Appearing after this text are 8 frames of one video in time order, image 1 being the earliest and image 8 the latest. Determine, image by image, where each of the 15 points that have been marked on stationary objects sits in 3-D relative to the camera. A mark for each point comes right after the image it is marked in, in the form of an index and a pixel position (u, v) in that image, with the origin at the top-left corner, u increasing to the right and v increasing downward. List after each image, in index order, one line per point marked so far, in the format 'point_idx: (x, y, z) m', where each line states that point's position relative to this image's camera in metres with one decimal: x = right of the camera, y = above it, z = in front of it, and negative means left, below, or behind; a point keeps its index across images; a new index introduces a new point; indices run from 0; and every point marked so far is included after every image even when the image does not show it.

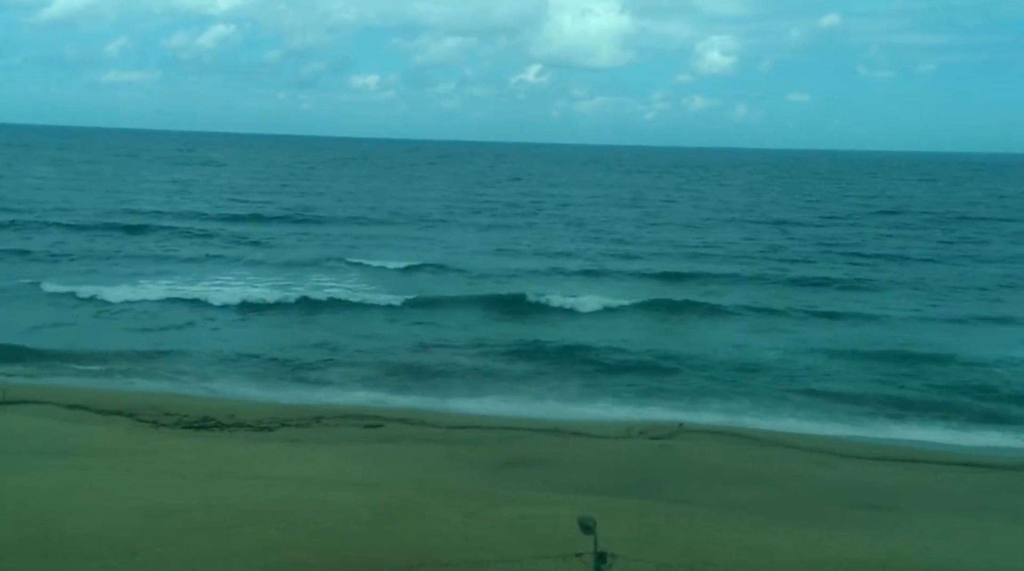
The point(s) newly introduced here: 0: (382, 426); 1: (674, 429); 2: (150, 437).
0: (-1.3, -1.4, +11.4) m
1: (+1.7, -1.5, +11.8) m
2: (-3.2, -1.4, +10.1) m
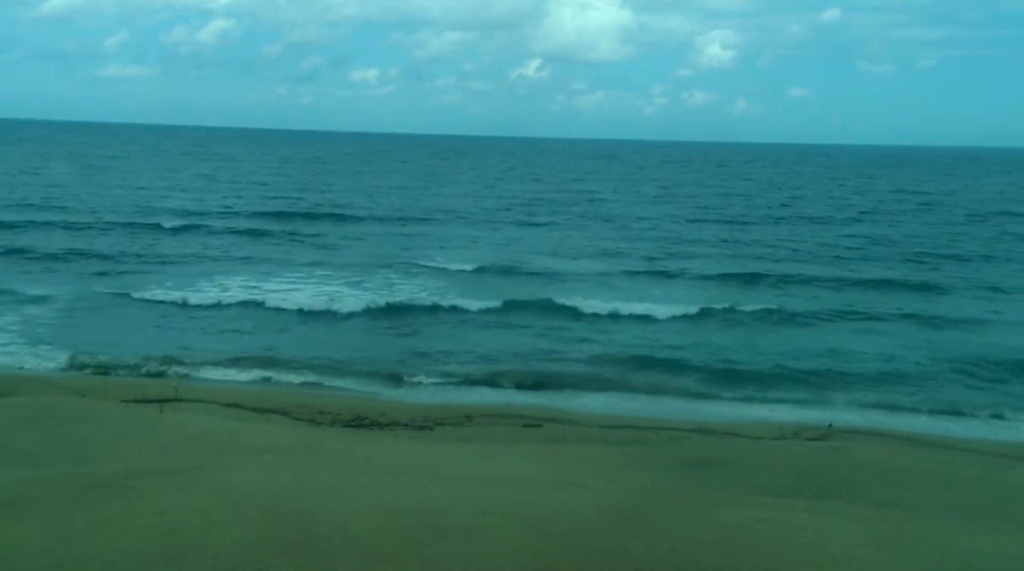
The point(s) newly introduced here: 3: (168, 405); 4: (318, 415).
0: (+0.3, -1.4, +11.5) m
1: (+3.2, -1.5, +11.8) m
2: (-1.7, -1.4, +10.3) m
3: (-3.4, -1.2, +11.6) m
4: (-2.1, -1.4, +12.1) m
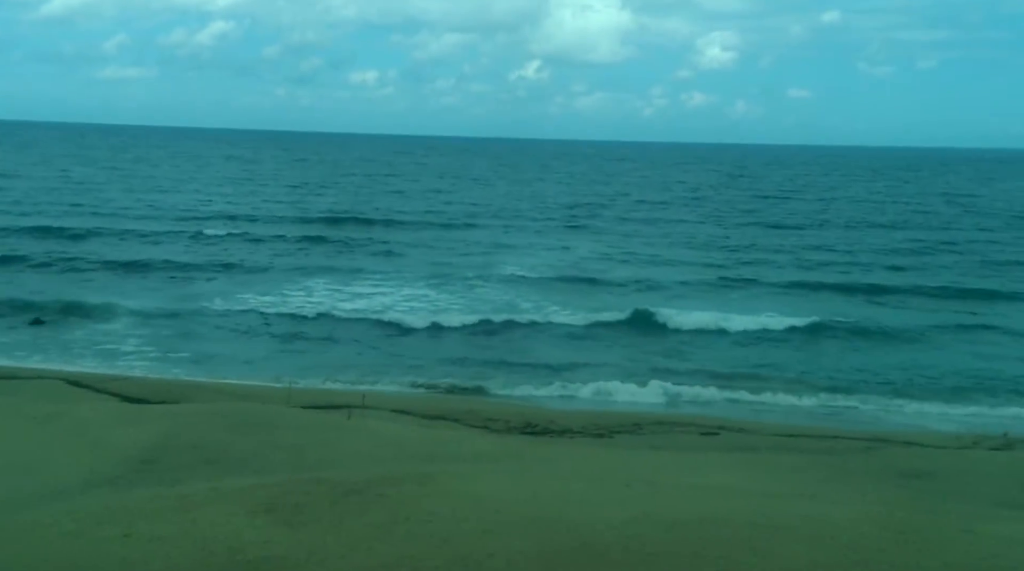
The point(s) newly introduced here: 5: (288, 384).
0: (+2.1, -1.5, +11.6) m
1: (+5.0, -1.6, +11.8) m
2: (+0.1, -1.5, +10.5) m
3: (-1.7, -1.3, +11.8) m
4: (-0.2, -1.5, +12.3) m
5: (-2.8, -1.2, +14.4) m
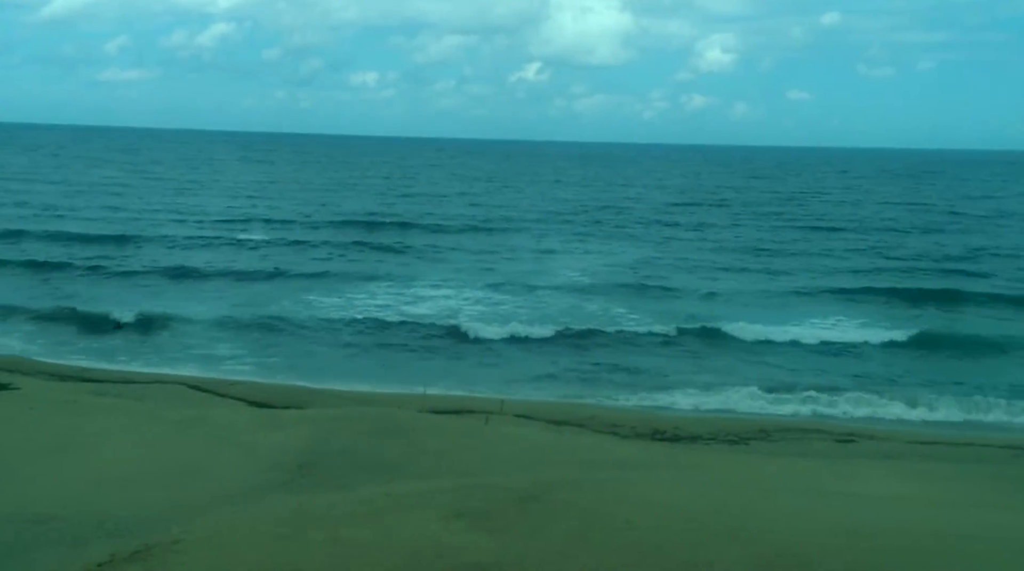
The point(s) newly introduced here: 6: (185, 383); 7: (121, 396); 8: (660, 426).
0: (+3.4, -1.6, +11.6) m
1: (+6.4, -1.7, +11.7) m
2: (+1.4, -1.5, +10.5) m
3: (-0.3, -1.3, +11.9) m
4: (+1.1, -1.5, +12.3) m
5: (-1.4, -1.3, +14.5) m
6: (-4.1, -1.2, +14.3) m
7: (-4.4, -1.2, +12.8) m
8: (+1.6, -1.5, +12.6) m
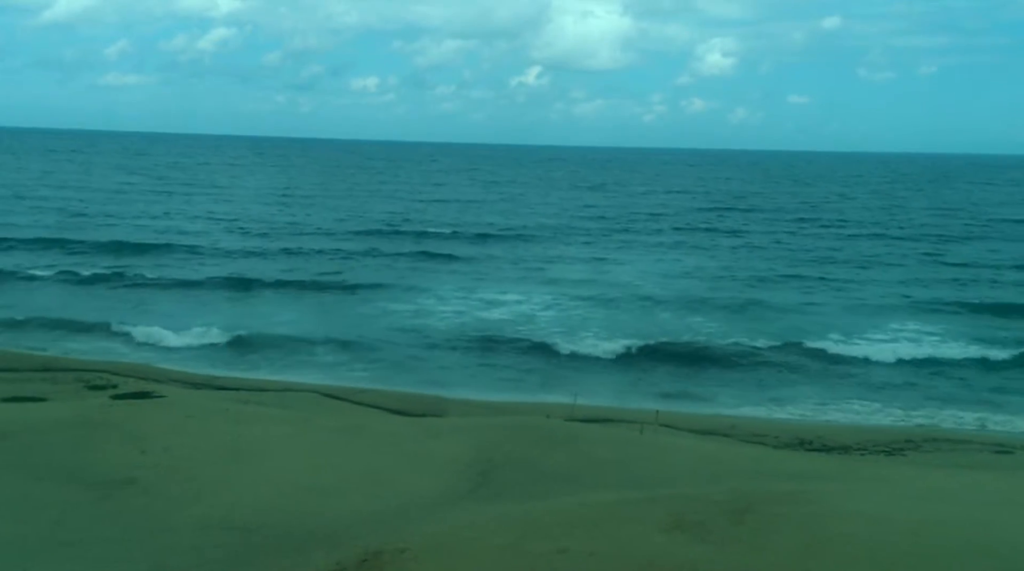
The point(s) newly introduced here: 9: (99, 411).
0: (+4.9, -1.7, +11.5) m
1: (+7.9, -1.8, +11.6) m
2: (+2.9, -1.6, +10.5) m
3: (+1.3, -1.4, +11.9) m
4: (+2.7, -1.6, +12.3) m
5: (+0.2, -1.4, +14.5) m
6: (-2.5, -1.3, +14.5) m
7: (-2.8, -1.3, +12.9) m
8: (+3.2, -1.6, +12.6) m
9: (-4.4, -1.3, +12.2) m
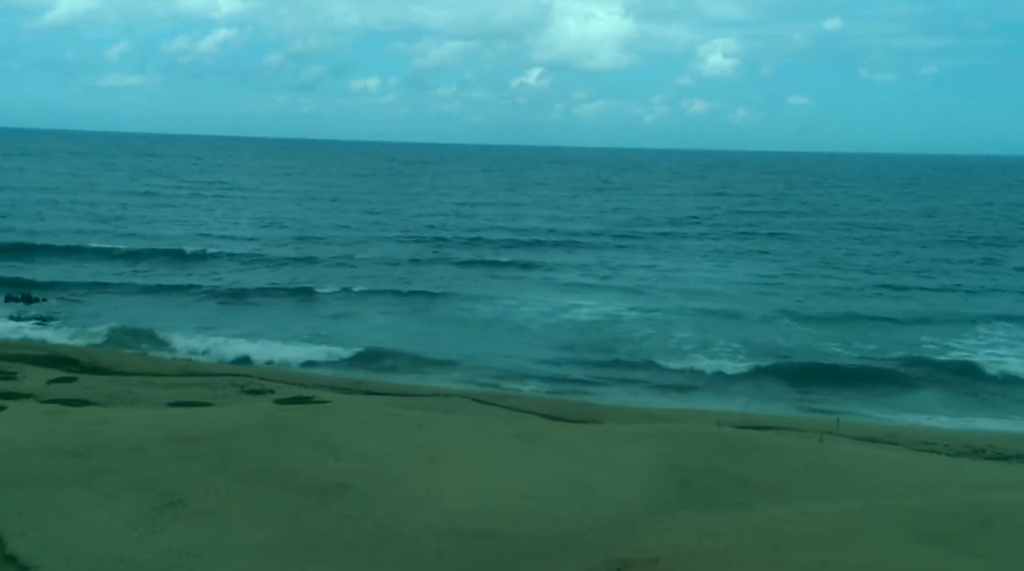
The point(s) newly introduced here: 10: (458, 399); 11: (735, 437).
0: (+6.7, -1.7, +11.4) m
1: (+9.7, -1.9, +11.3) m
2: (+4.6, -1.7, +10.4) m
3: (+3.0, -1.5, +11.9) m
4: (+4.5, -1.7, +12.2) m
5: (+2.1, -1.5, +14.6) m
6: (-0.6, -1.4, +14.6) m
7: (-0.9, -1.4, +13.0) m
8: (+5.0, -1.7, +12.5) m
9: (-2.6, -1.4, +12.4) m
10: (-0.7, -1.4, +13.8) m
11: (+2.3, -1.5, +11.4) m
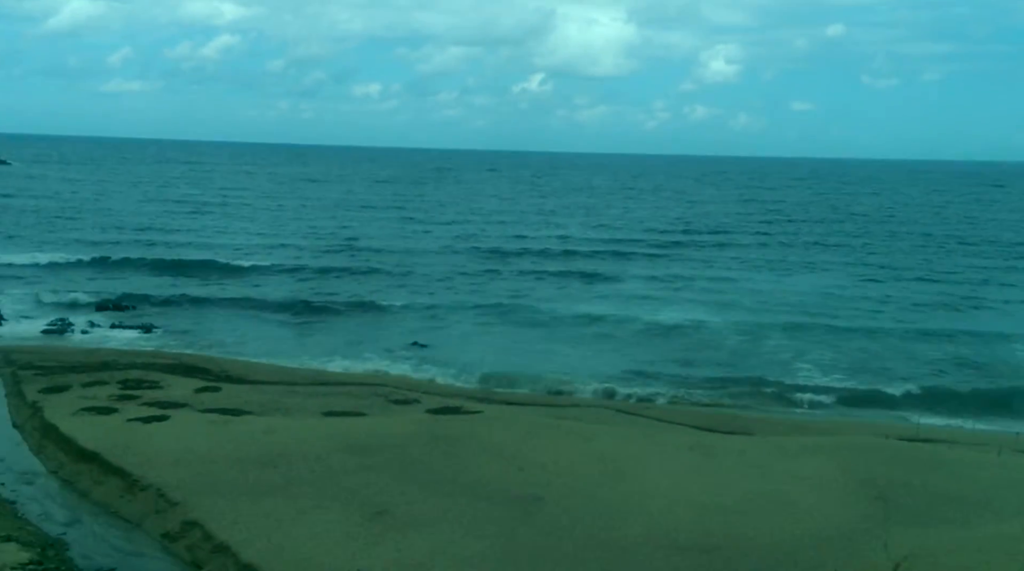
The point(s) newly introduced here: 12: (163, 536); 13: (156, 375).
0: (+8.4, -1.9, +11.1) m
1: (+11.4, -2.0, +11.0) m
2: (+6.3, -1.8, +10.3) m
3: (+4.8, -1.6, +11.8) m
4: (+6.2, -1.8, +12.1) m
5: (+3.9, -1.7, +14.5) m
6: (+1.2, -1.5, +14.6) m
7: (+0.8, -1.5, +13.1) m
8: (+6.7, -1.9, +12.3) m
9: (-0.8, -1.5, +12.4) m
10: (+1.1, -1.5, +13.8) m
11: (+4.0, -1.6, +11.3) m
12: (-2.8, -2.0, +9.1) m
13: (-5.1, -1.3, +16.3) m
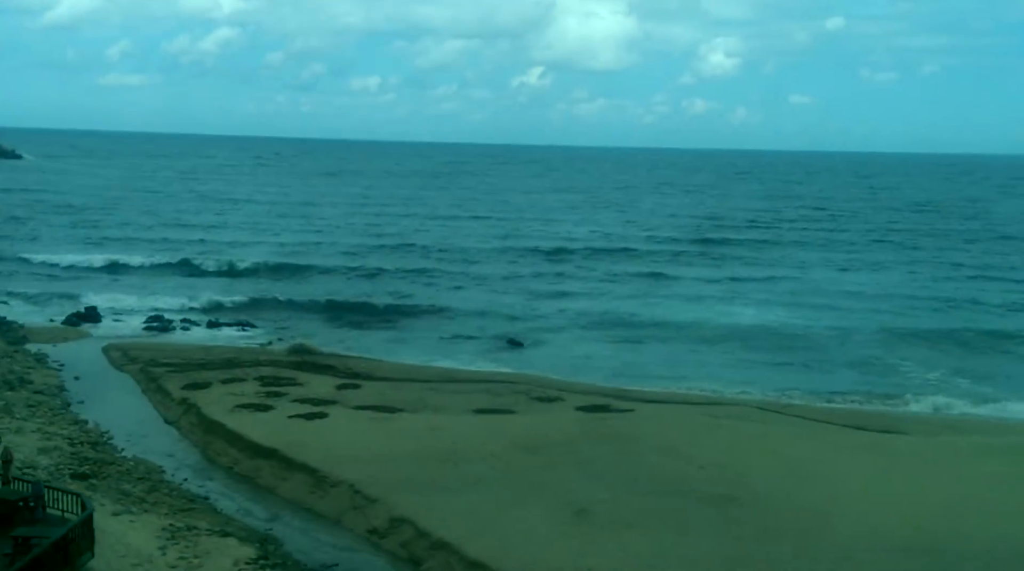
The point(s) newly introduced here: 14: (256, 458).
0: (+10.1, -1.9, +10.9) m
1: (+13.1, -2.0, +10.7) m
2: (+8.0, -1.8, +10.1) m
3: (+6.5, -1.6, +11.7) m
4: (+7.9, -1.8, +11.9) m
5: (+5.7, -1.6, +14.4) m
6: (+3.0, -1.5, +14.6) m
7: (+2.6, -1.5, +13.1) m
8: (+8.5, -1.8, +12.1) m
9: (+0.9, -1.5, +12.5) m
10: (+2.9, -1.5, +13.8) m
11: (+5.6, -1.6, +11.2) m
12: (-1.1, -2.0, +9.2) m
13: (-3.2, -1.2, +16.5) m
14: (-2.5, -1.7, +11.4) m
